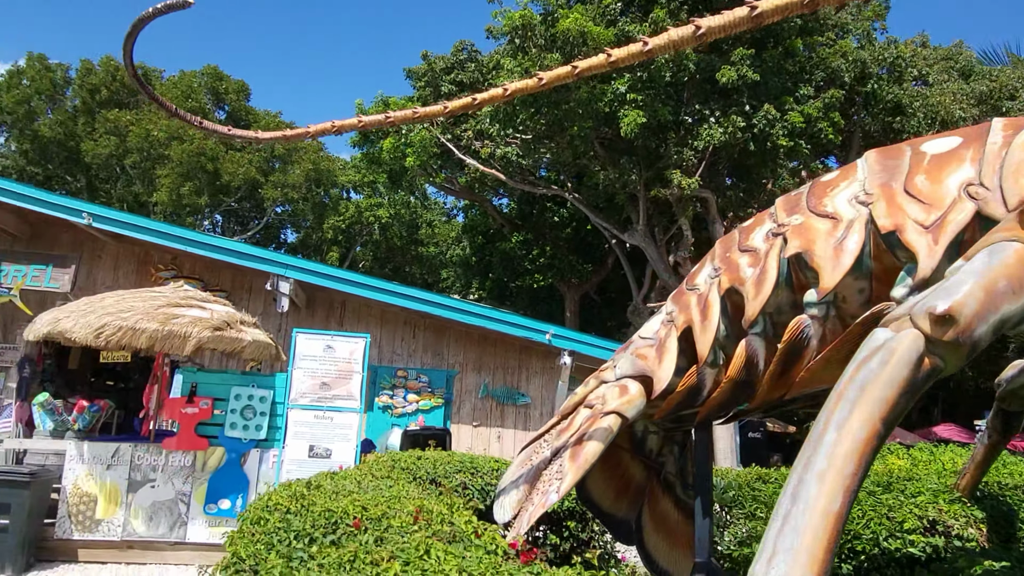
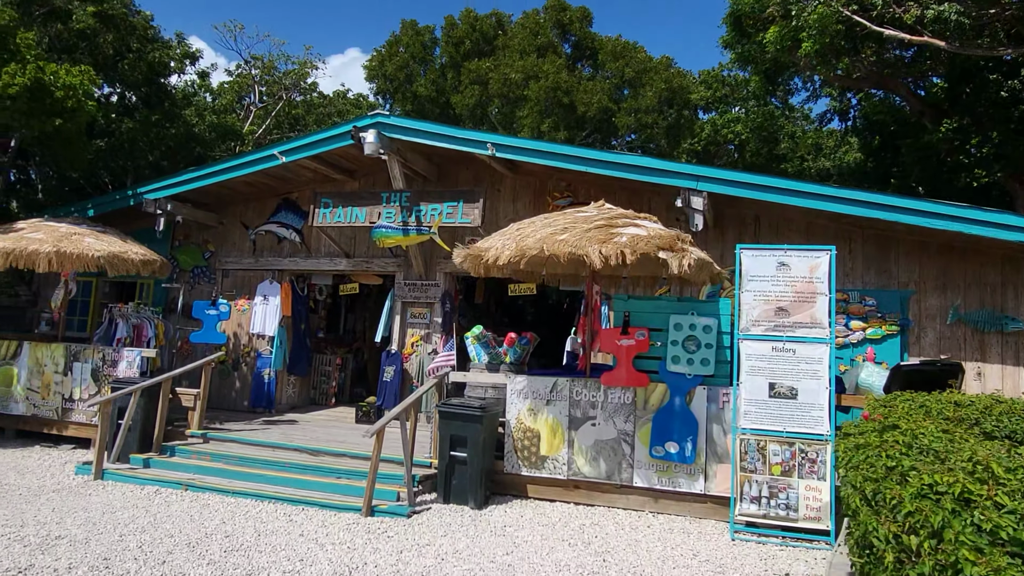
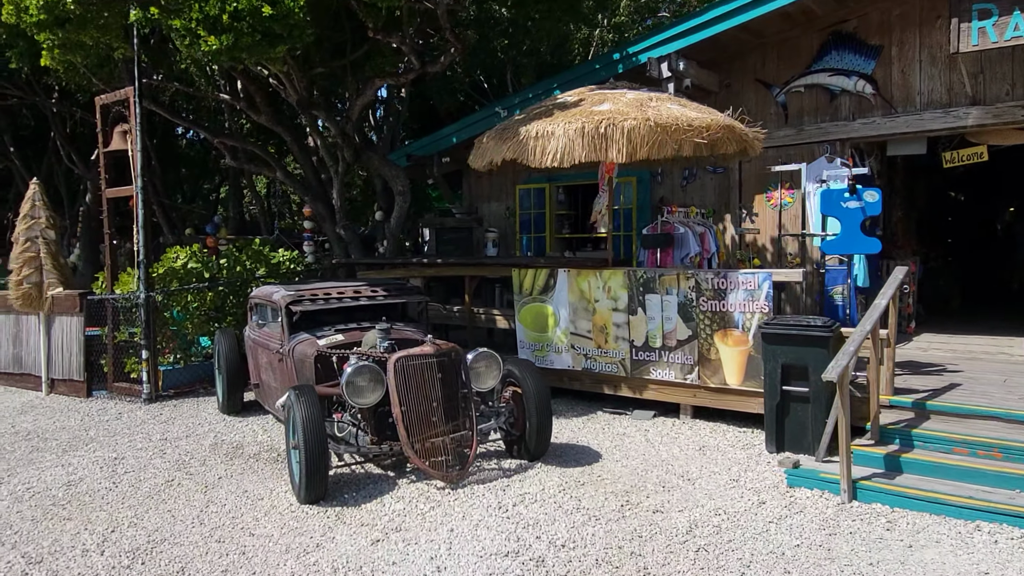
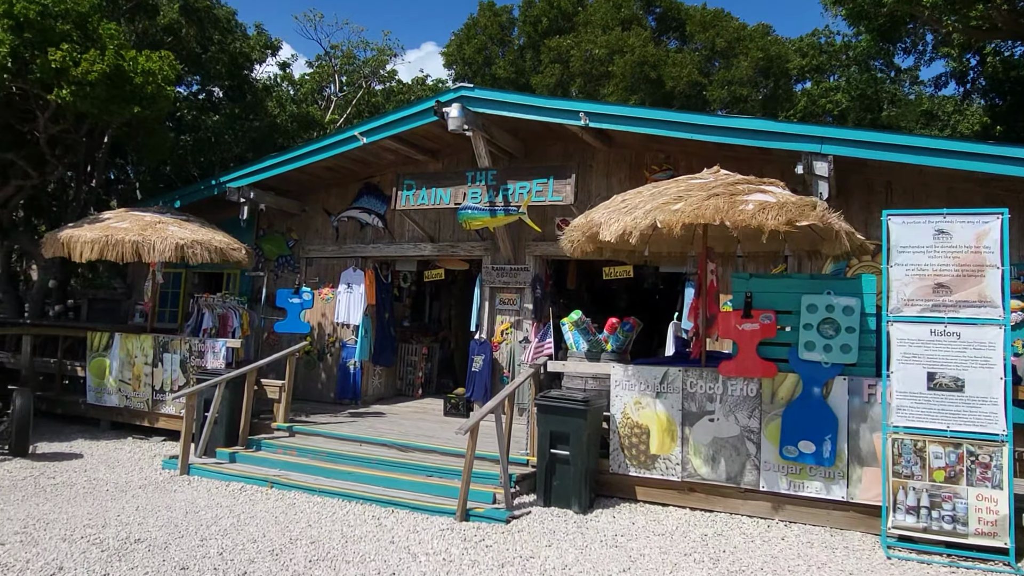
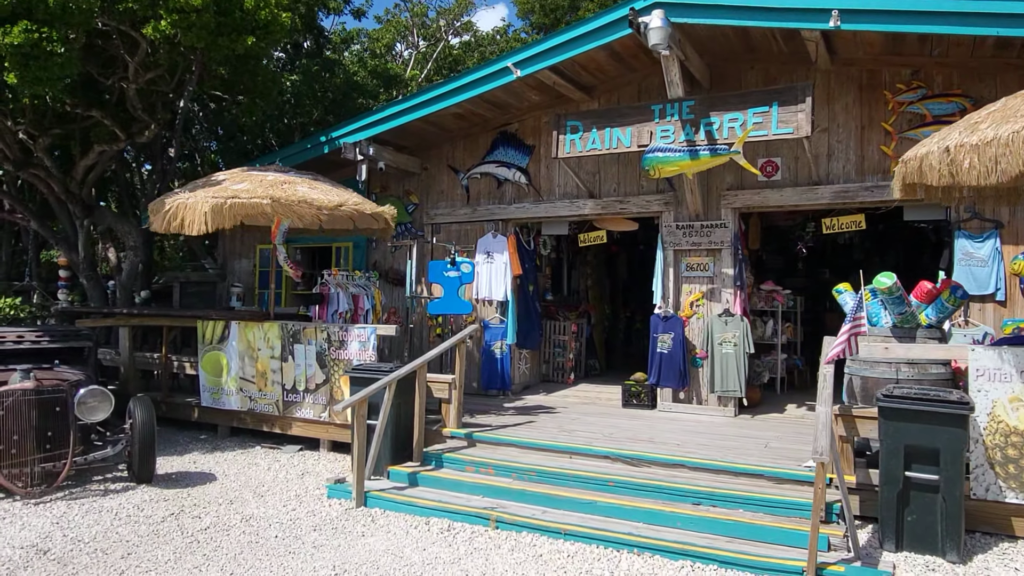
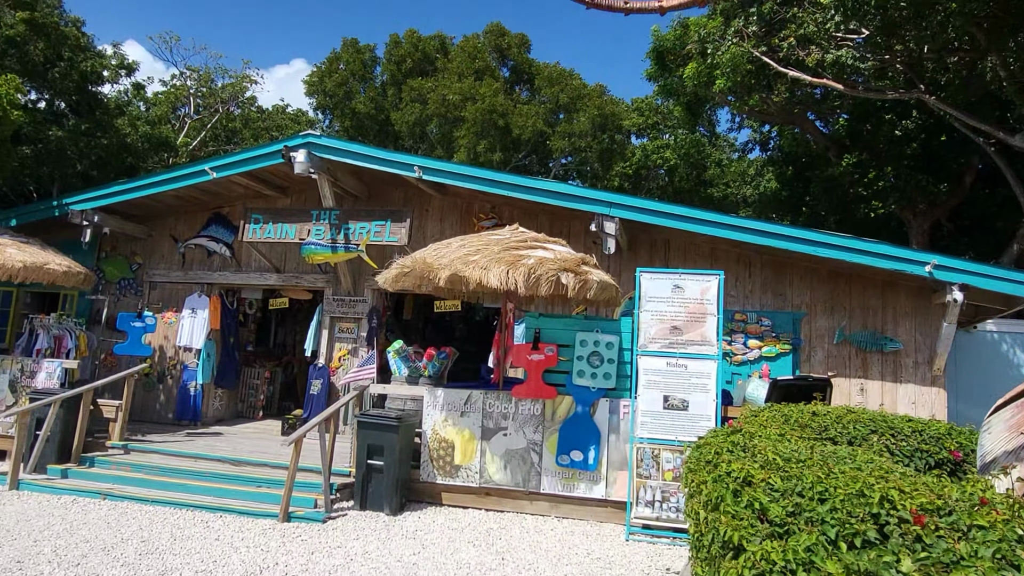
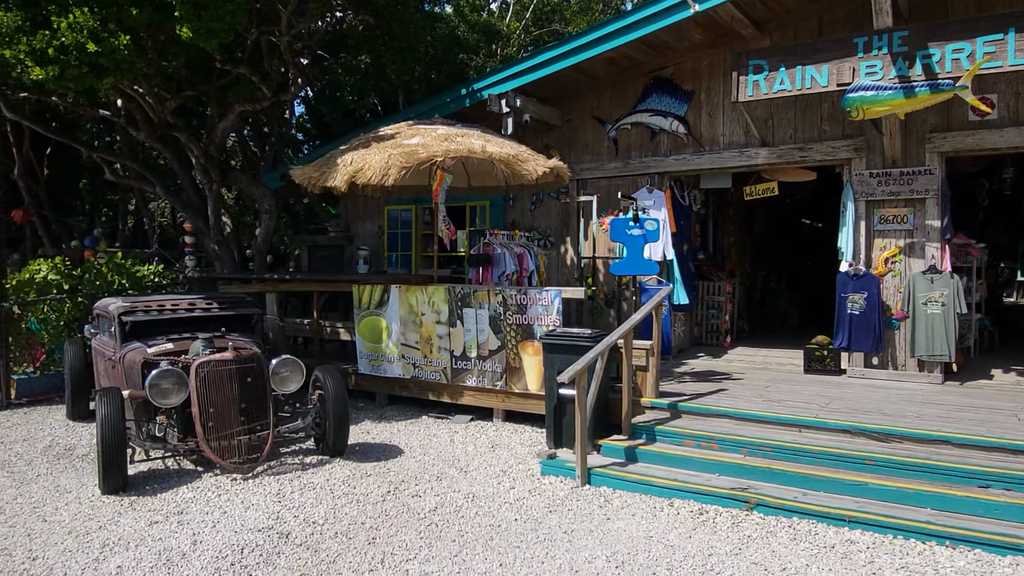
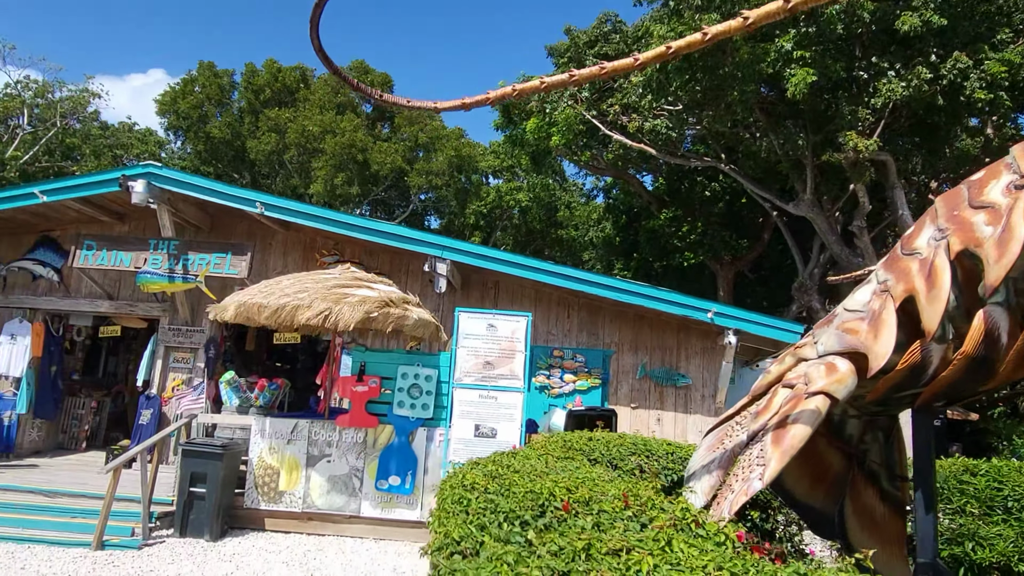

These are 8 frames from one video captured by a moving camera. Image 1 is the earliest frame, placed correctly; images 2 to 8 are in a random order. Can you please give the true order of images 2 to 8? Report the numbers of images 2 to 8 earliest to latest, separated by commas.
8, 6, 2, 4, 5, 7, 3
